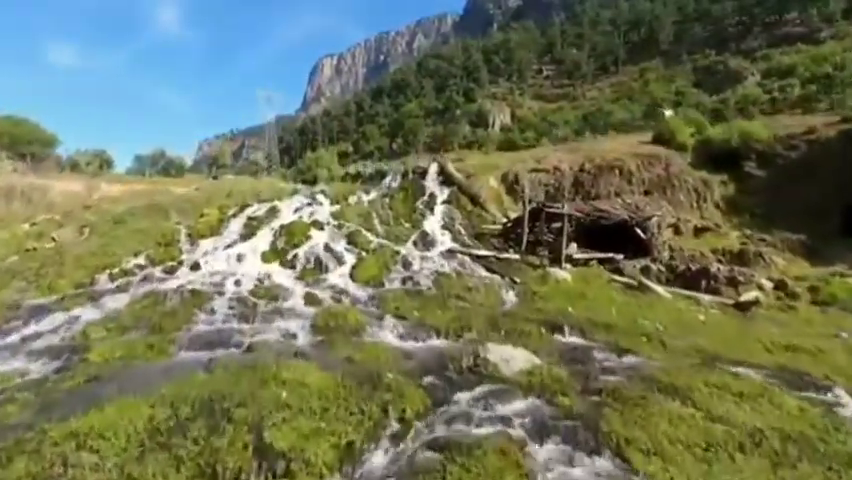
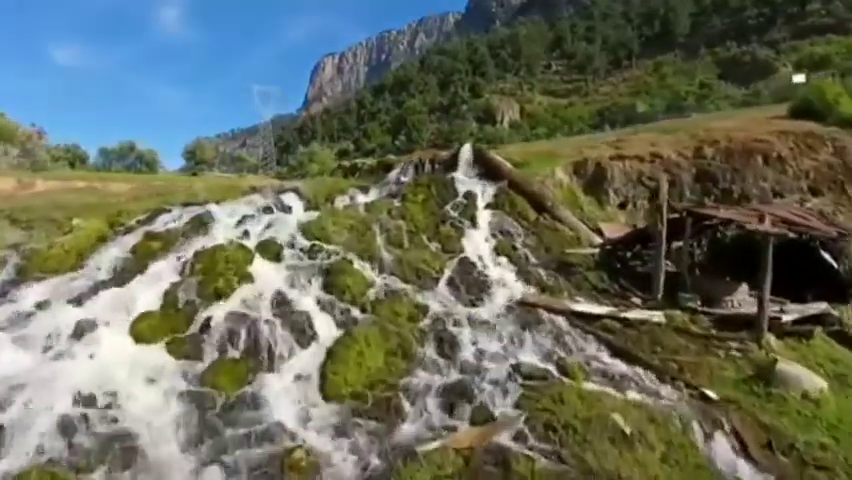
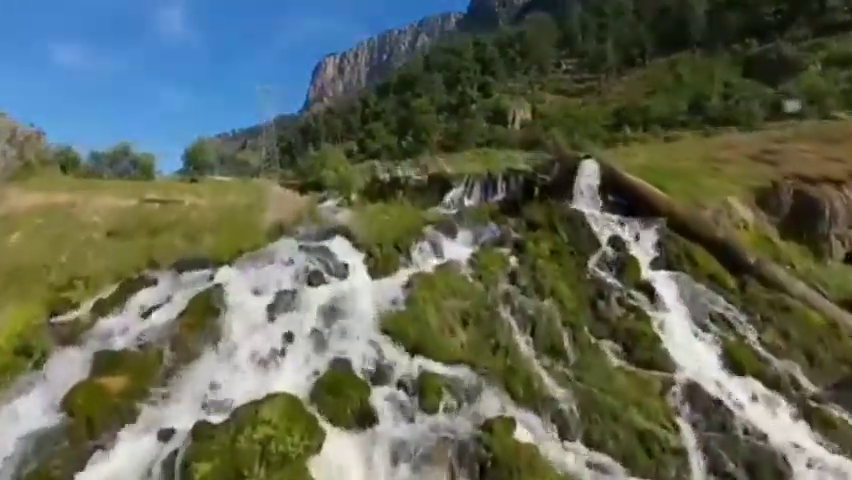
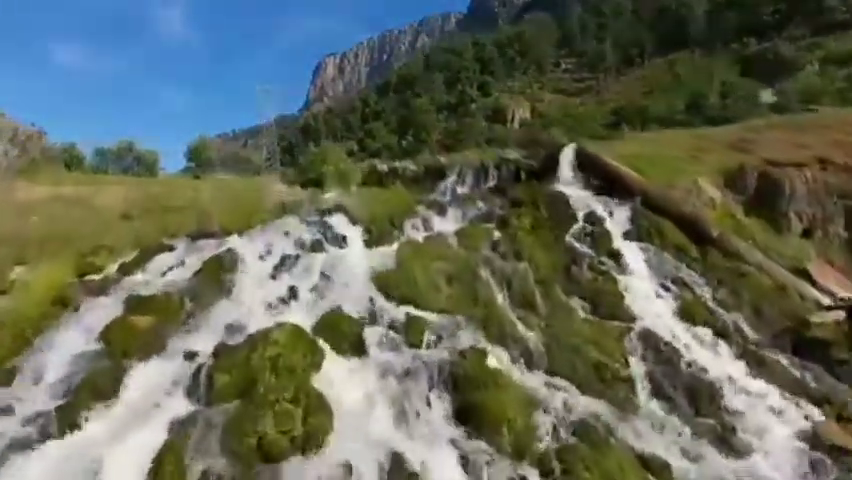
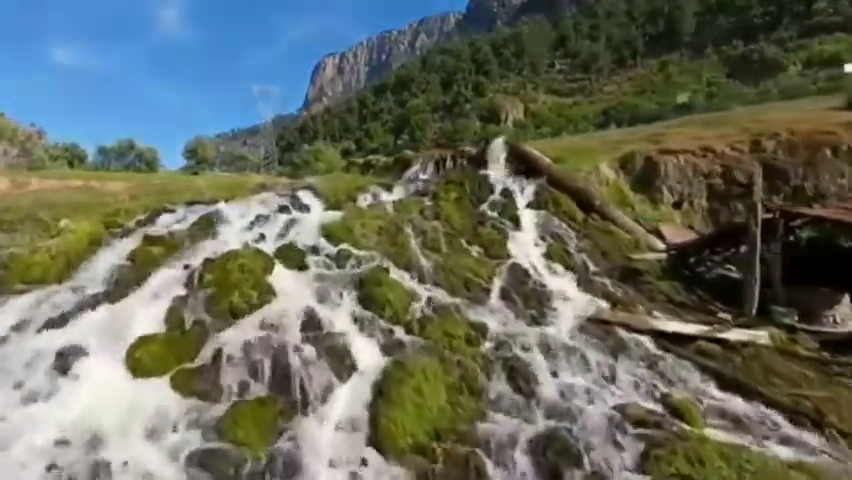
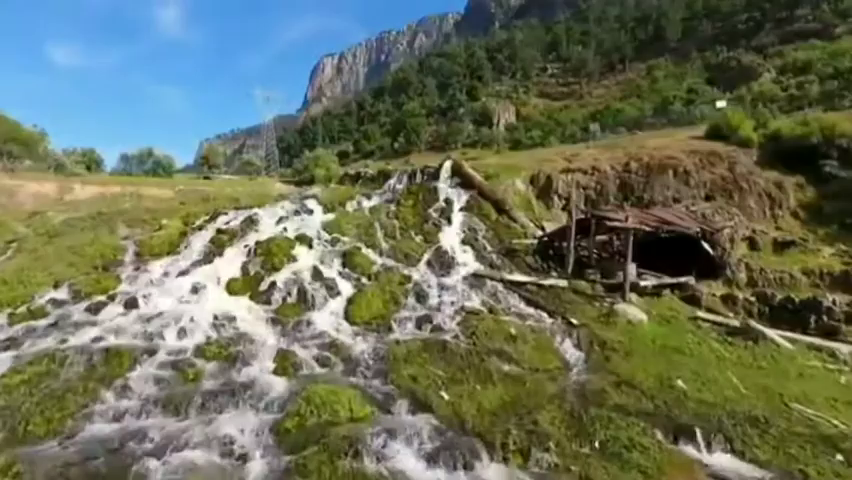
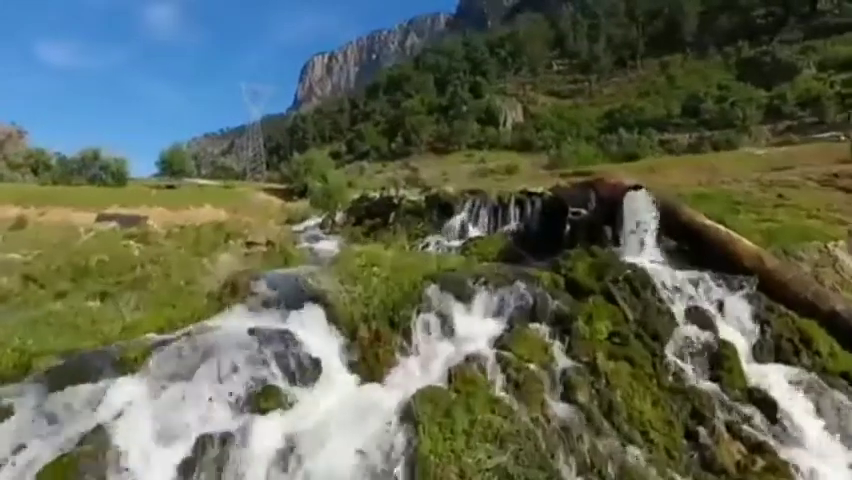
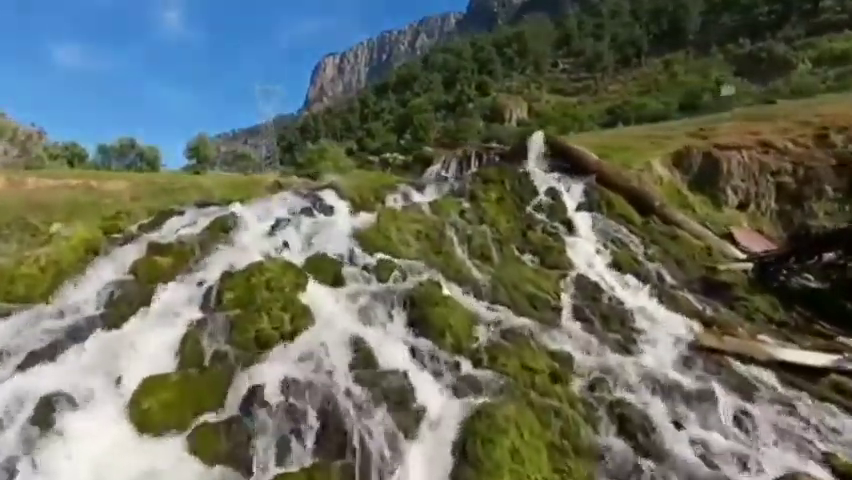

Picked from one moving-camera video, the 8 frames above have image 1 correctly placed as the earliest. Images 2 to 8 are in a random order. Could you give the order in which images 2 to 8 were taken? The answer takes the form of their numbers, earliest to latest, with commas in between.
6, 2, 5, 8, 4, 3, 7
